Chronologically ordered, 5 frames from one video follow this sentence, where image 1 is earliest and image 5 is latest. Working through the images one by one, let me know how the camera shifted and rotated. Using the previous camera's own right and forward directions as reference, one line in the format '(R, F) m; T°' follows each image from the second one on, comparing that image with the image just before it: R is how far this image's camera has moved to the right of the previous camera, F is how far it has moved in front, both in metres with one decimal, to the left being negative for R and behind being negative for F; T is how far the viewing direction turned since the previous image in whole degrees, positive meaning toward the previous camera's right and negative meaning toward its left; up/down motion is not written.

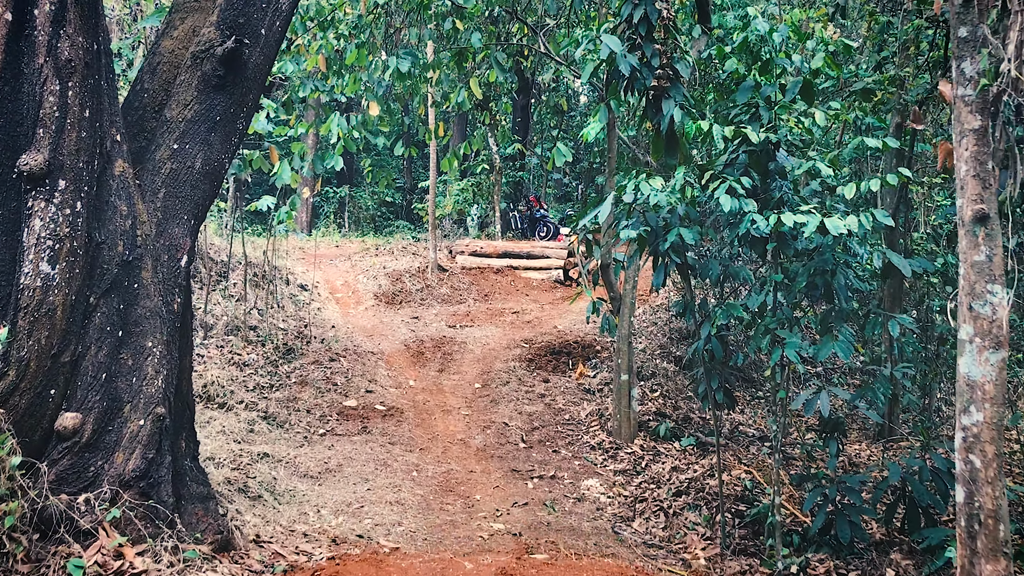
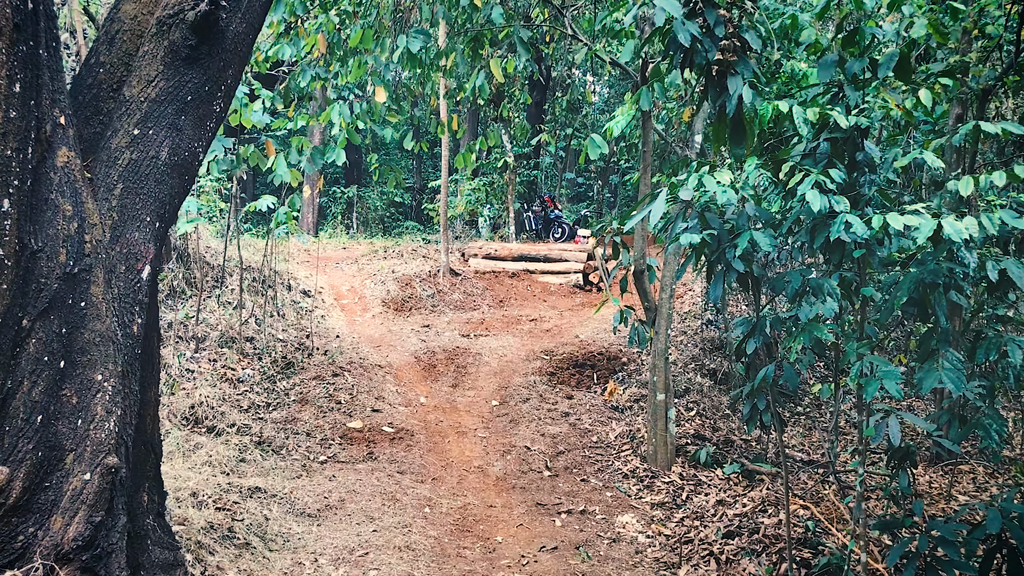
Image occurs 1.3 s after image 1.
(-0.1, +0.6) m; -1°
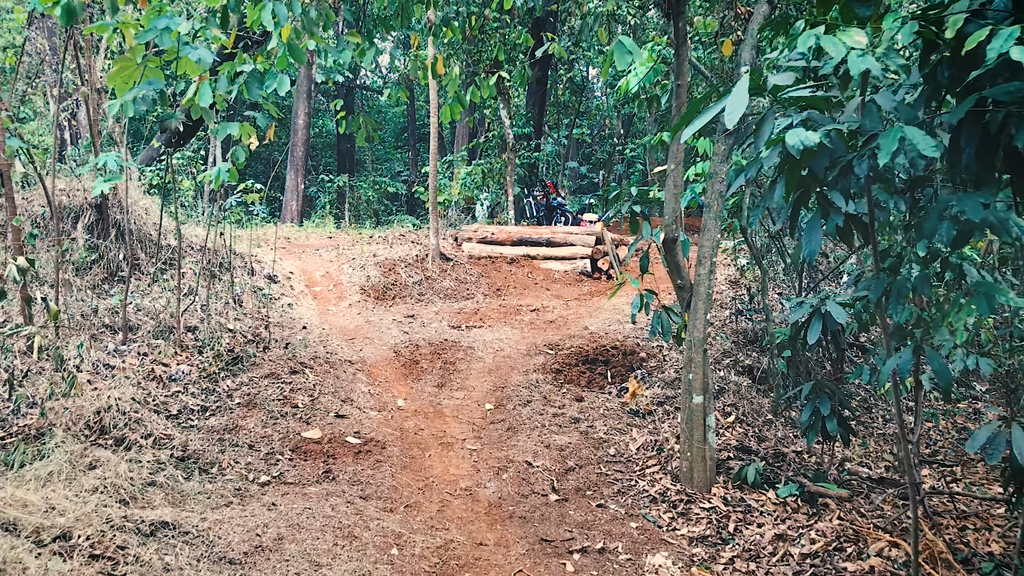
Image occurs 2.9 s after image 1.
(0.0, +1.0) m; 0°
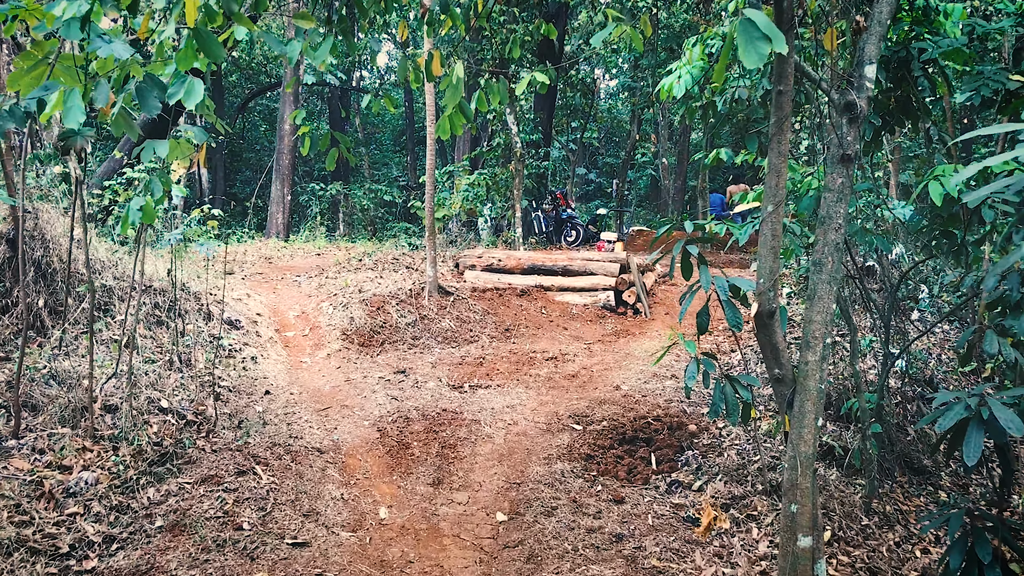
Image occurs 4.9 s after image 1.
(-0.1, +1.2) m; 0°
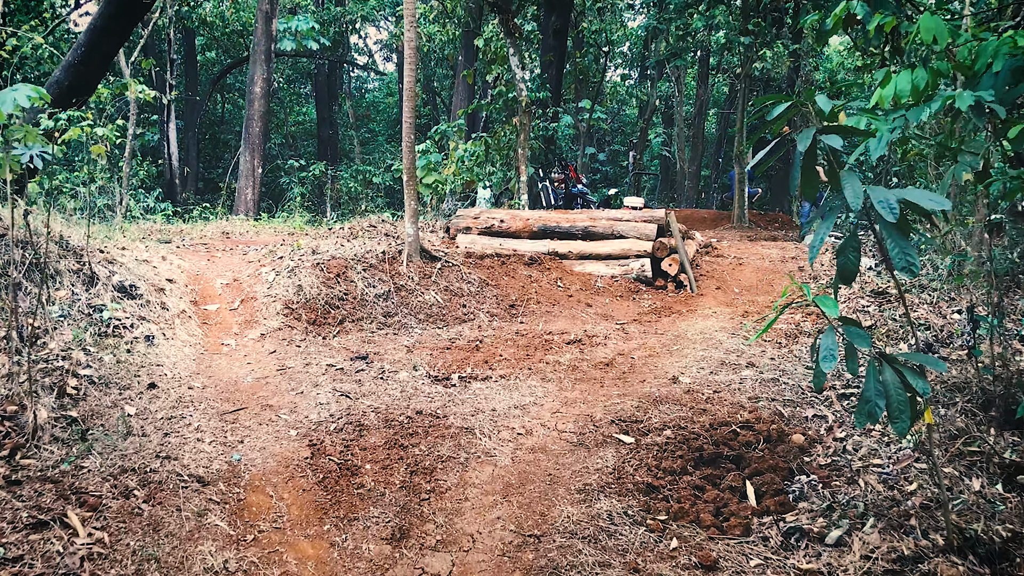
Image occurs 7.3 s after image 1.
(0.0, +1.6) m; 0°
